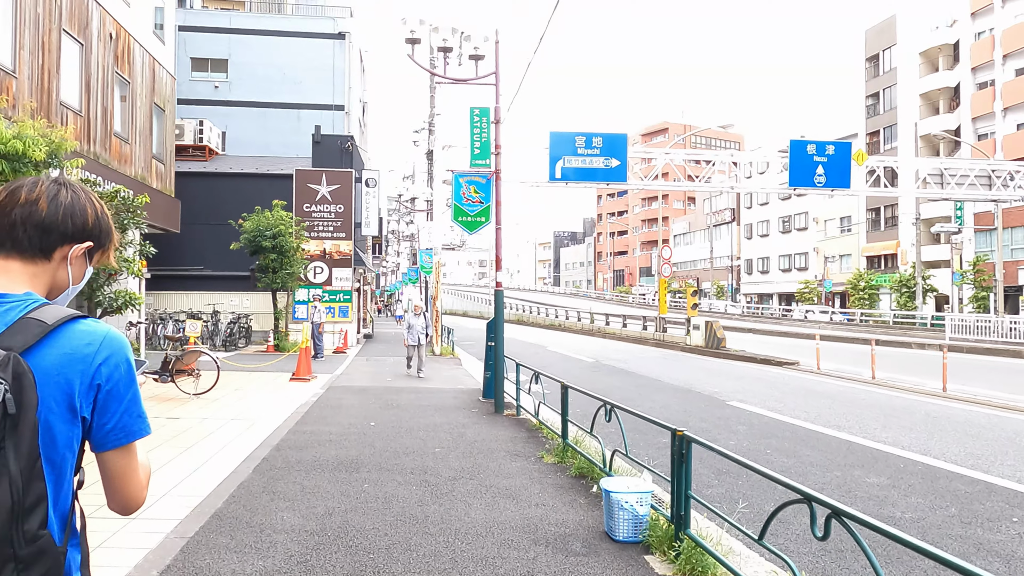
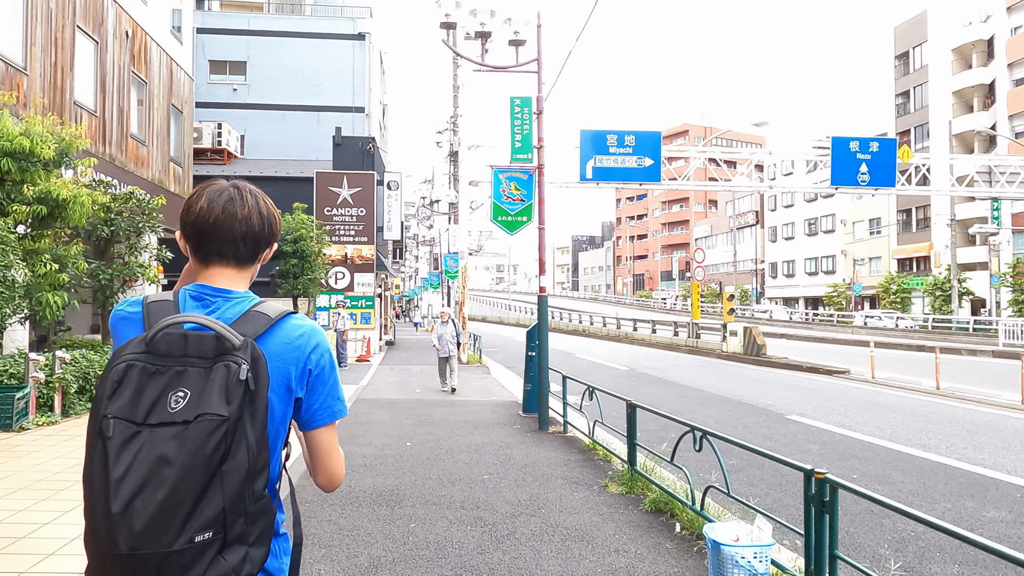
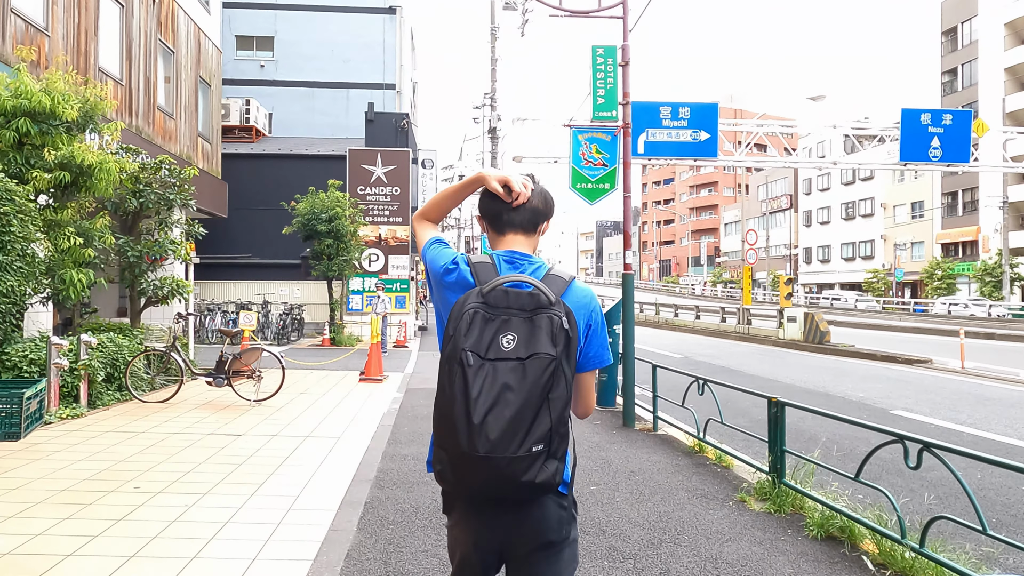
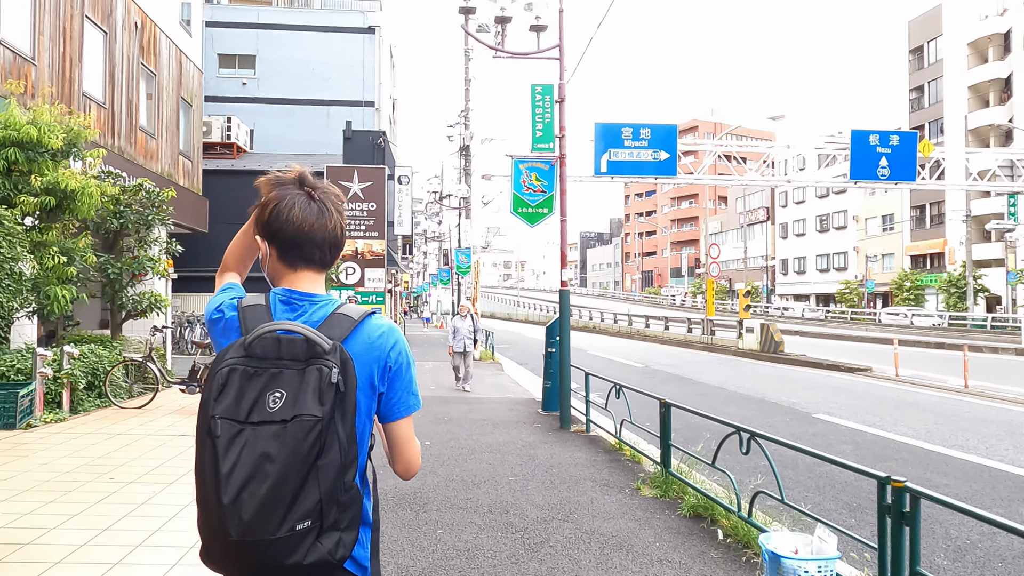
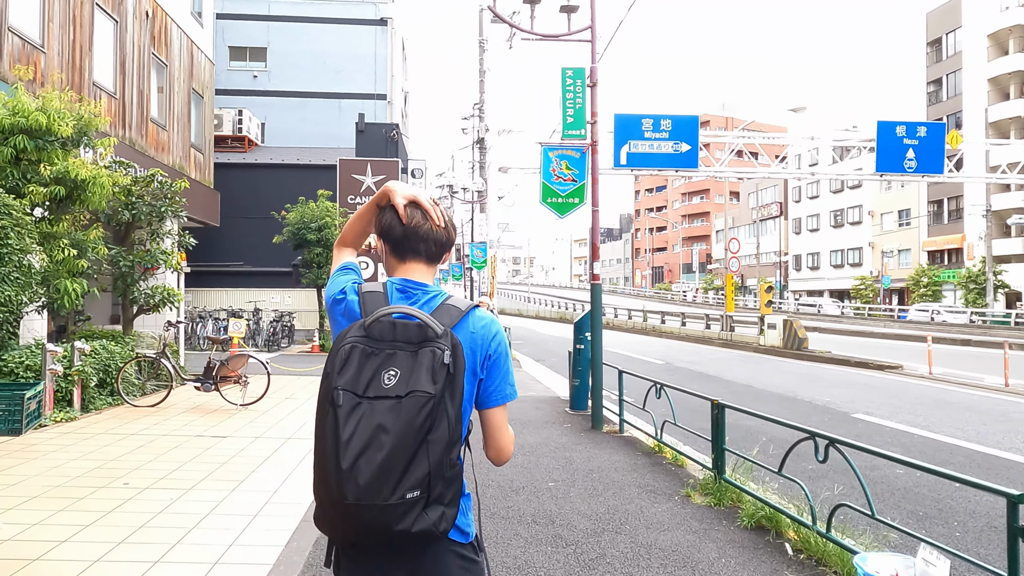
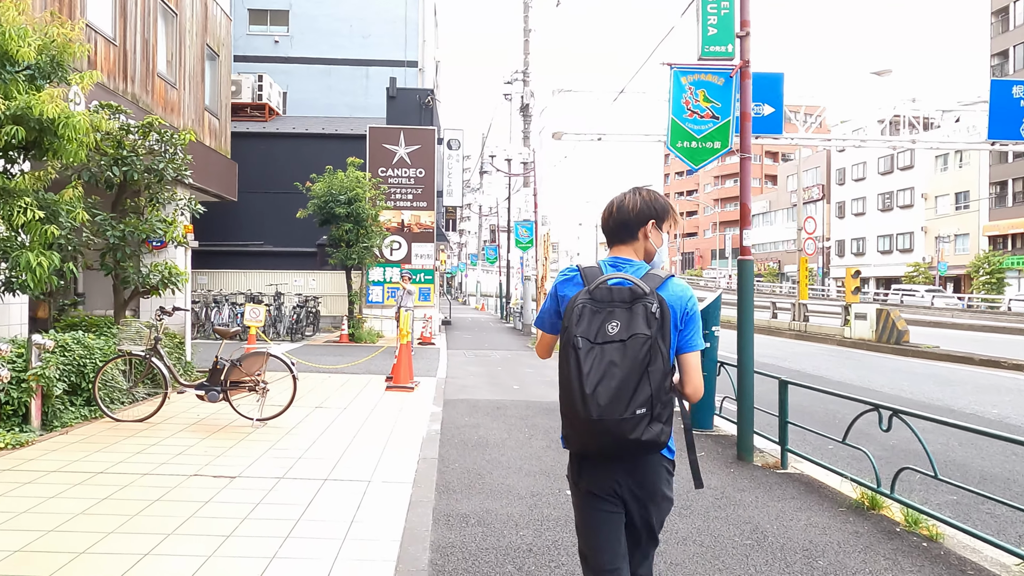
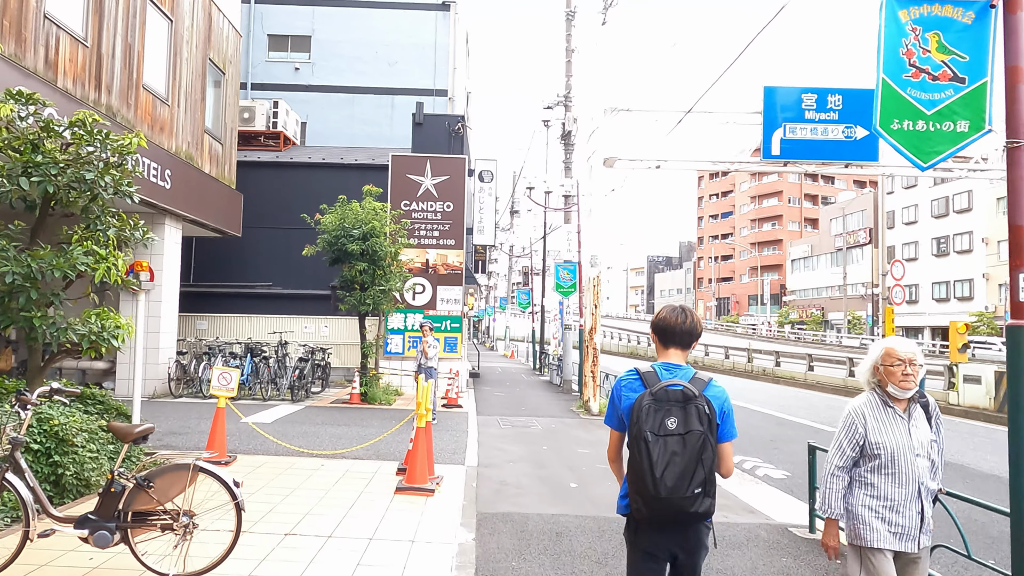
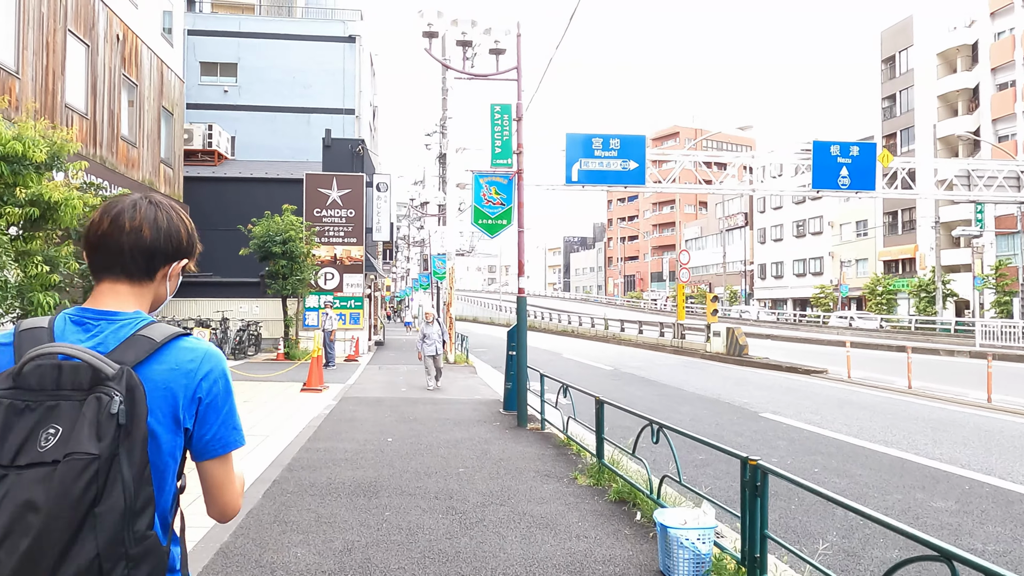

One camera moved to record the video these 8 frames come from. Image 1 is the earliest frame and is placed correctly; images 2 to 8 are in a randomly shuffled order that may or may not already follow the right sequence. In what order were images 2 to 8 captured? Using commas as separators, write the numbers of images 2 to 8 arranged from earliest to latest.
8, 2, 4, 5, 3, 6, 7
